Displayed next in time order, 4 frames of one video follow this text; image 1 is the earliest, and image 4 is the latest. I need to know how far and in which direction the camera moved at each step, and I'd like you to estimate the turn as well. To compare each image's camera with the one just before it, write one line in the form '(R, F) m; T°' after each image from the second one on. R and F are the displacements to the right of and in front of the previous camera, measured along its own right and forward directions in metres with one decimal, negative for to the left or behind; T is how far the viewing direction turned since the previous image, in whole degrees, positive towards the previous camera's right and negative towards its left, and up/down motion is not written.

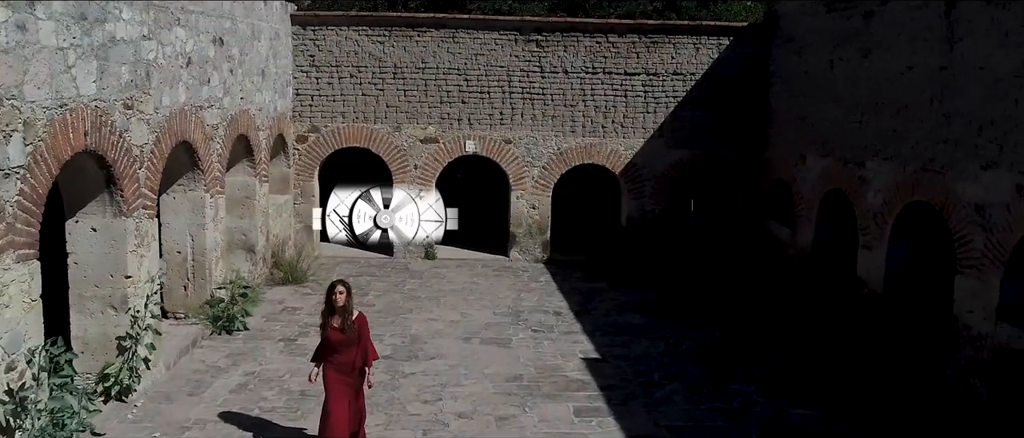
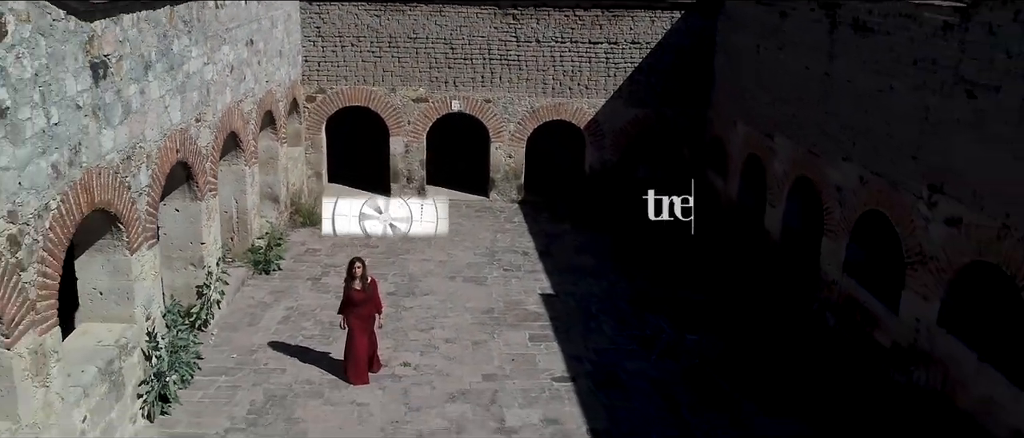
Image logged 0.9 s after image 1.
(+0.2, -2.2) m; +1°
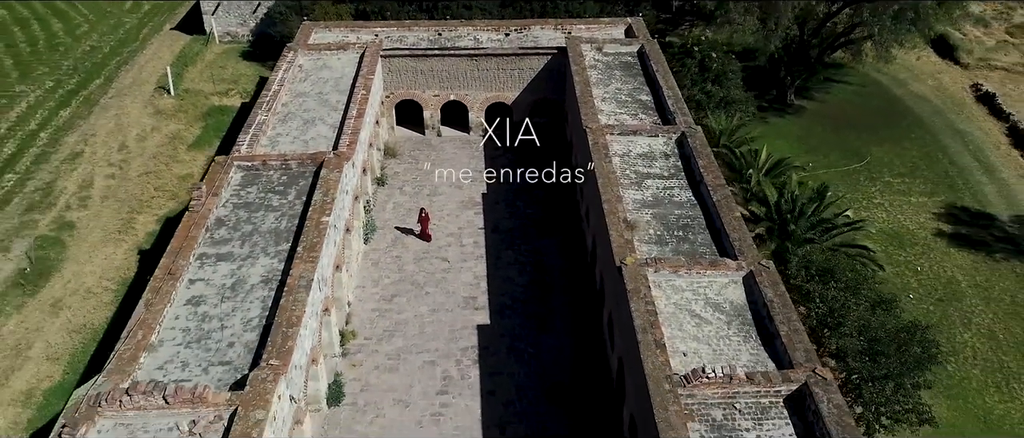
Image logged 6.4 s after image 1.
(+2.8, -16.6) m; -3°
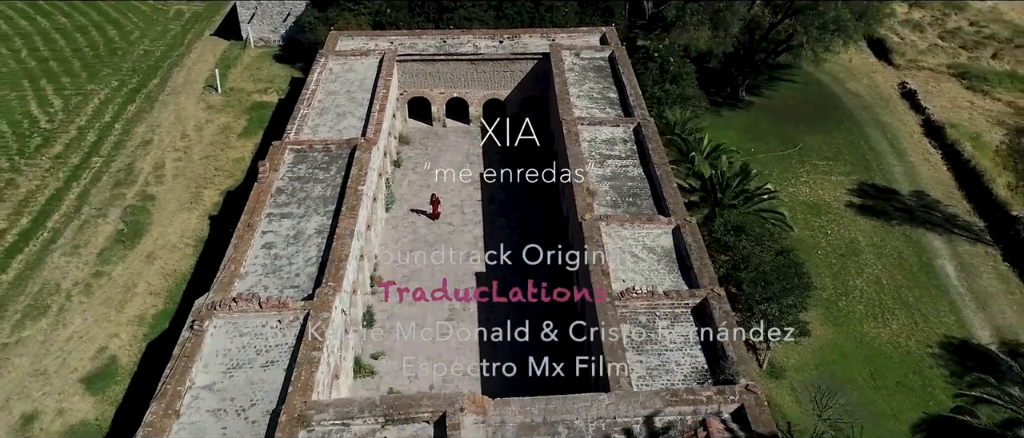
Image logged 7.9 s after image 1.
(+0.4, -6.2) m; 0°
